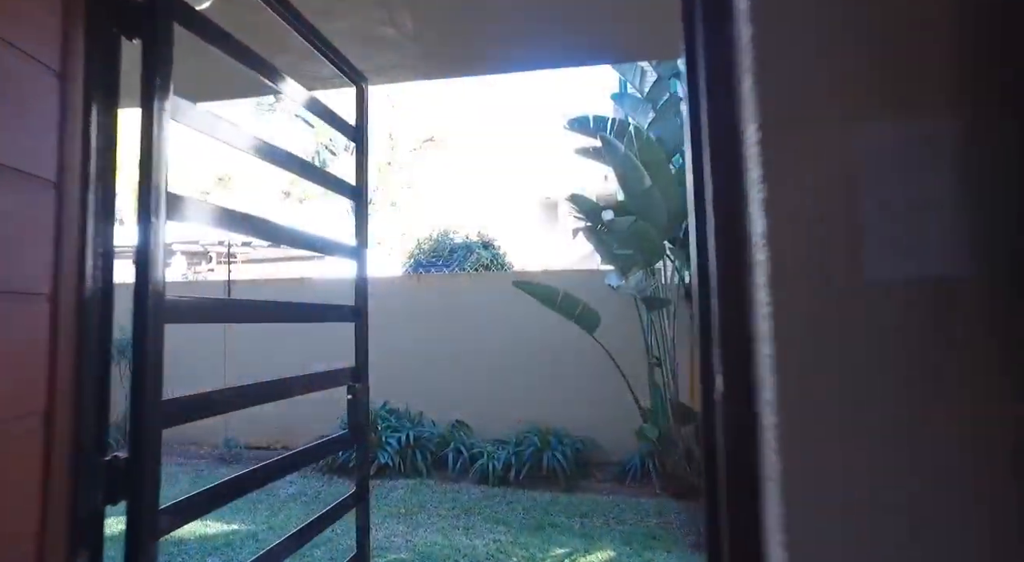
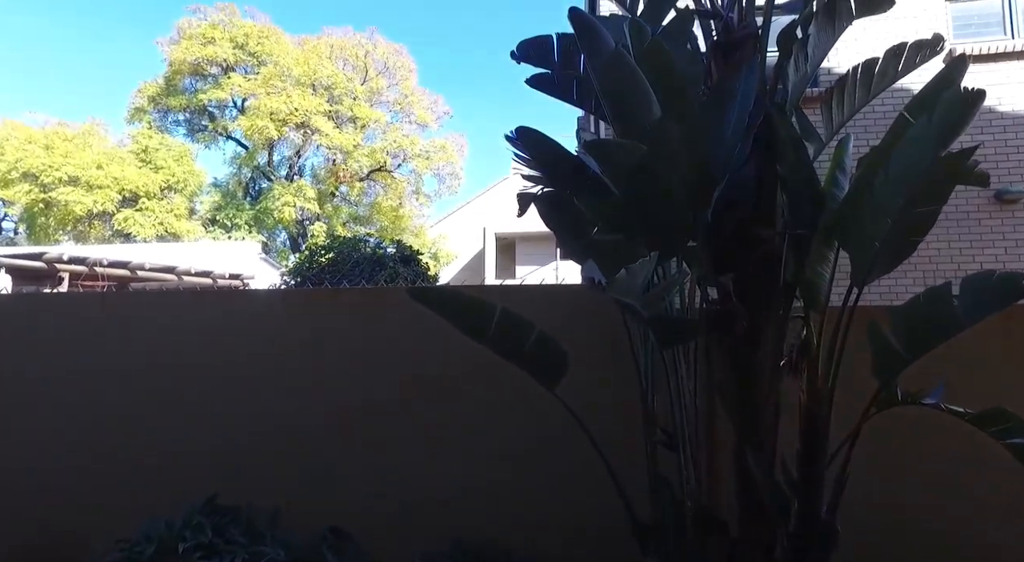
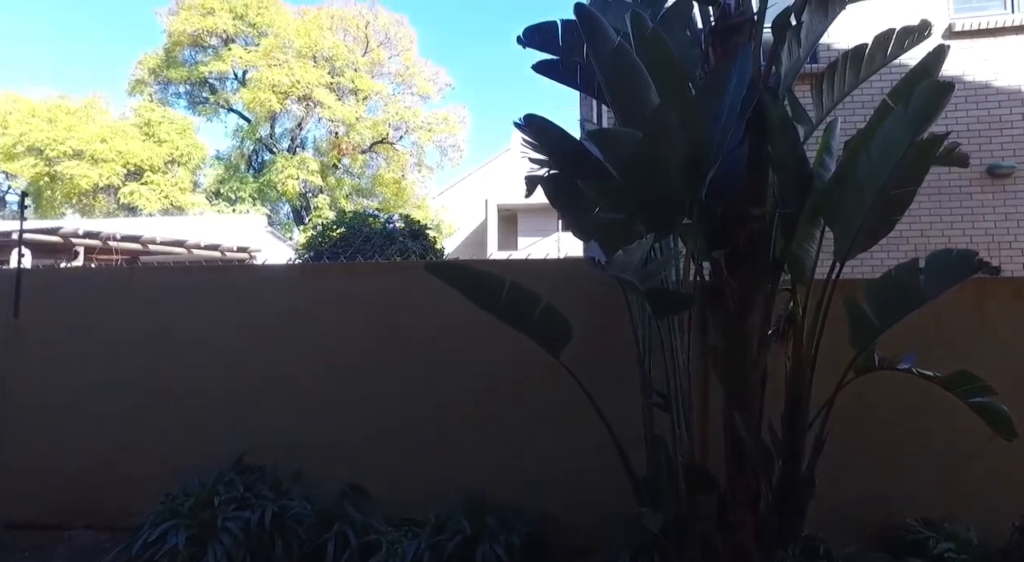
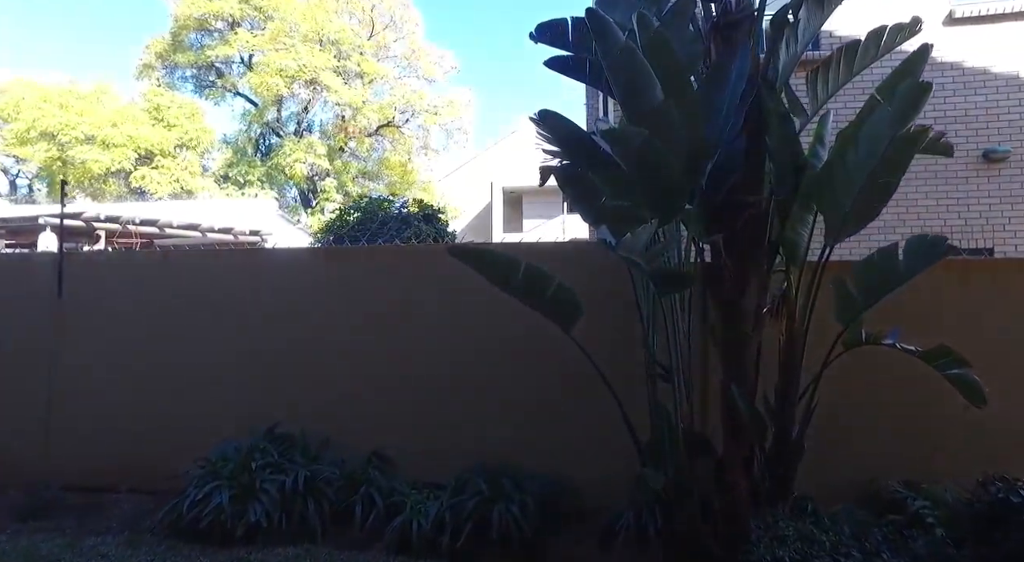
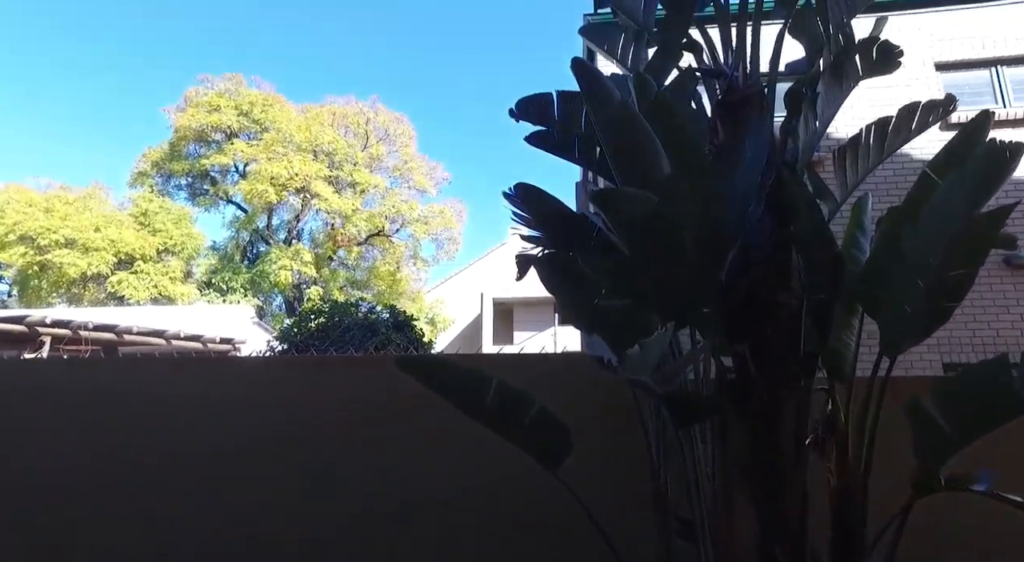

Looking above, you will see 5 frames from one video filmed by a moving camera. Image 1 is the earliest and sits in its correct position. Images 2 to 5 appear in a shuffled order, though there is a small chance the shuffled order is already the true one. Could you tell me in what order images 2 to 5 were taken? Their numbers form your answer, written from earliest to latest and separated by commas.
4, 3, 2, 5
